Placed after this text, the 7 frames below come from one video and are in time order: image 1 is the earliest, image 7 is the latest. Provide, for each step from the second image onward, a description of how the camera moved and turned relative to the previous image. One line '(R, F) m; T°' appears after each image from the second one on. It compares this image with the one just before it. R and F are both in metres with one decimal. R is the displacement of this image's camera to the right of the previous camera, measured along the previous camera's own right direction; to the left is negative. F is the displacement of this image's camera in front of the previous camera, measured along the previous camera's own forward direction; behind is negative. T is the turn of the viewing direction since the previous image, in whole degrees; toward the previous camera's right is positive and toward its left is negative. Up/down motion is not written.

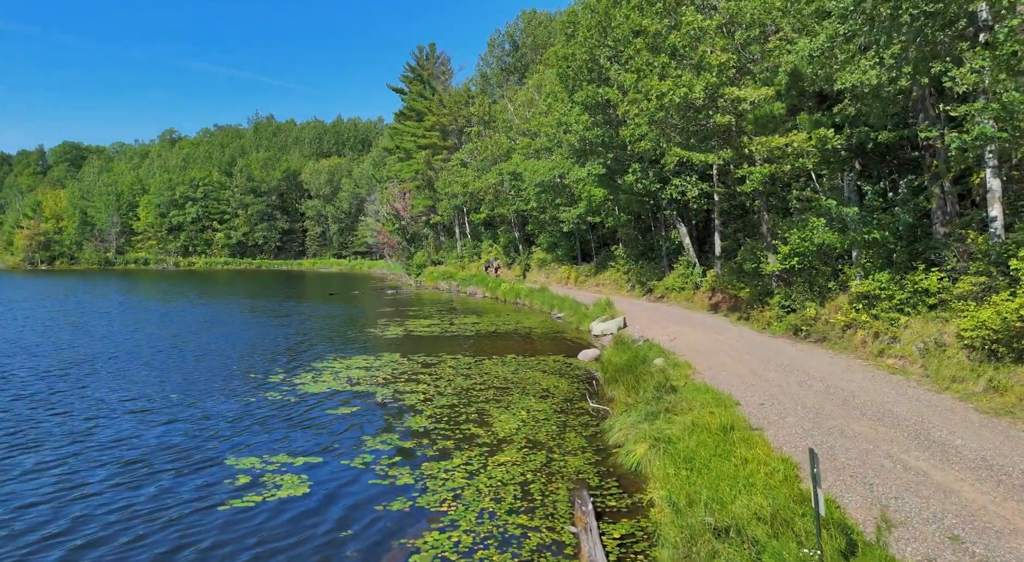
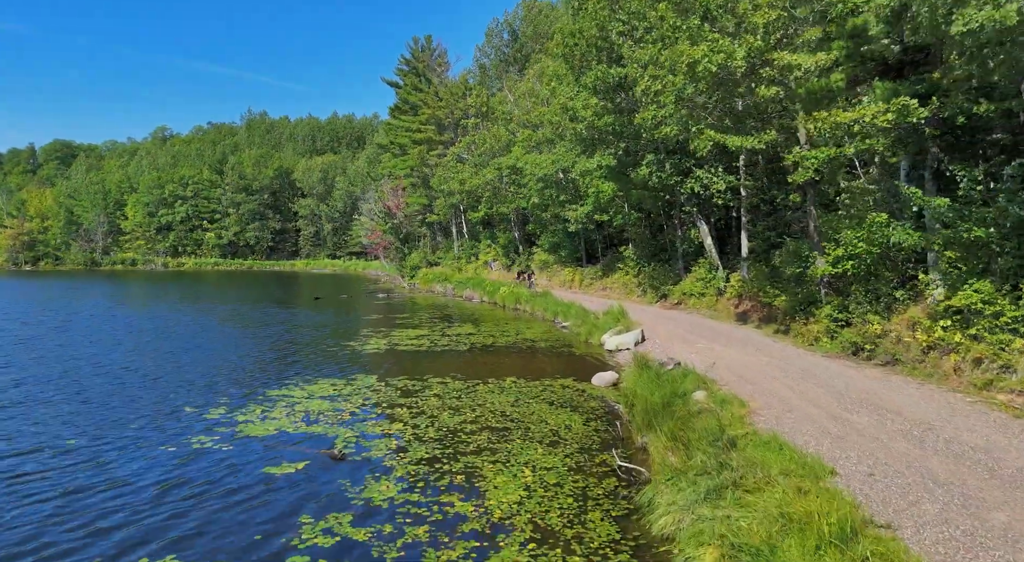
(0.0, +3.7) m; 0°
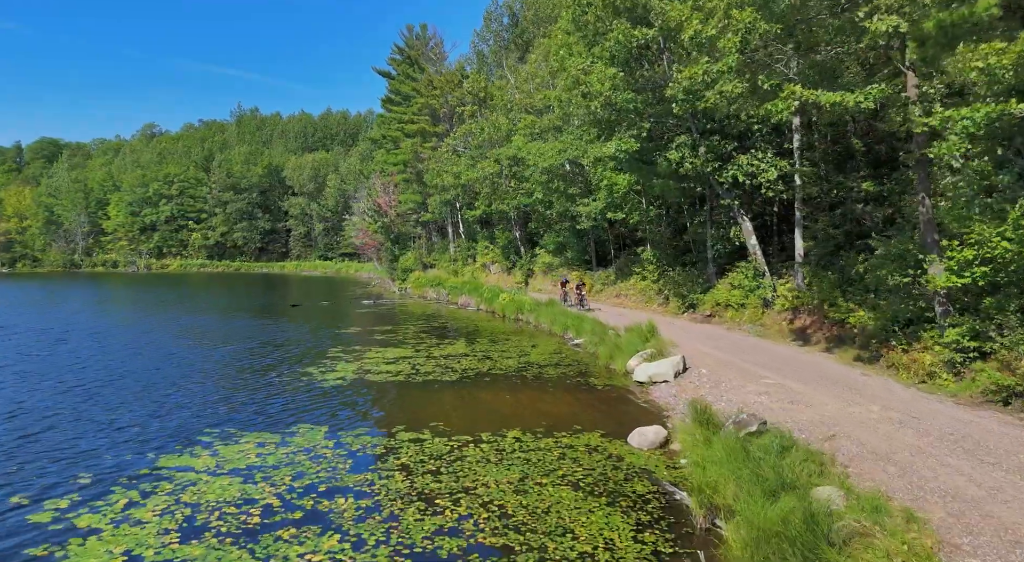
(-0.1, +5.2) m; 0°
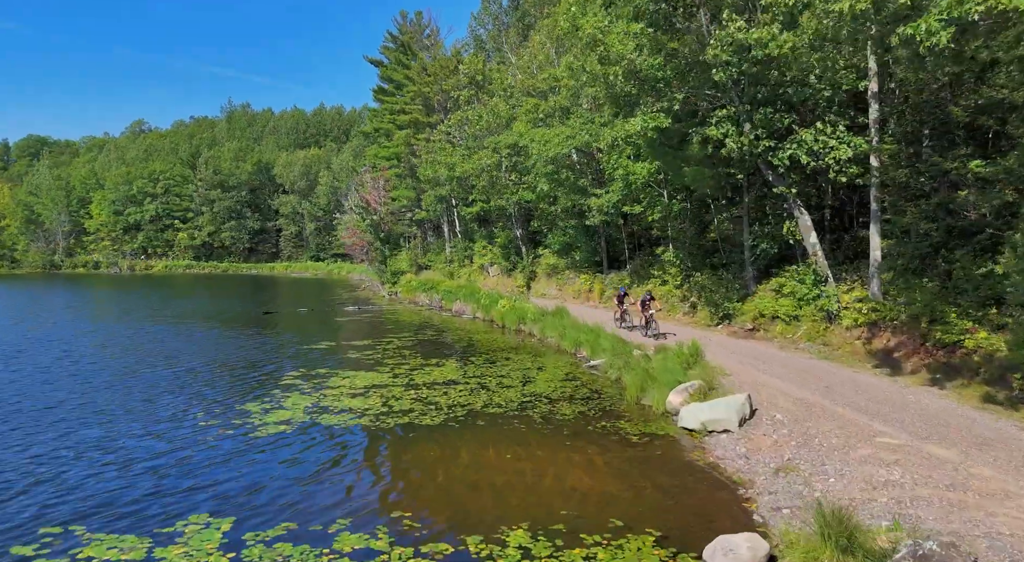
(-0.1, +4.7) m; 0°
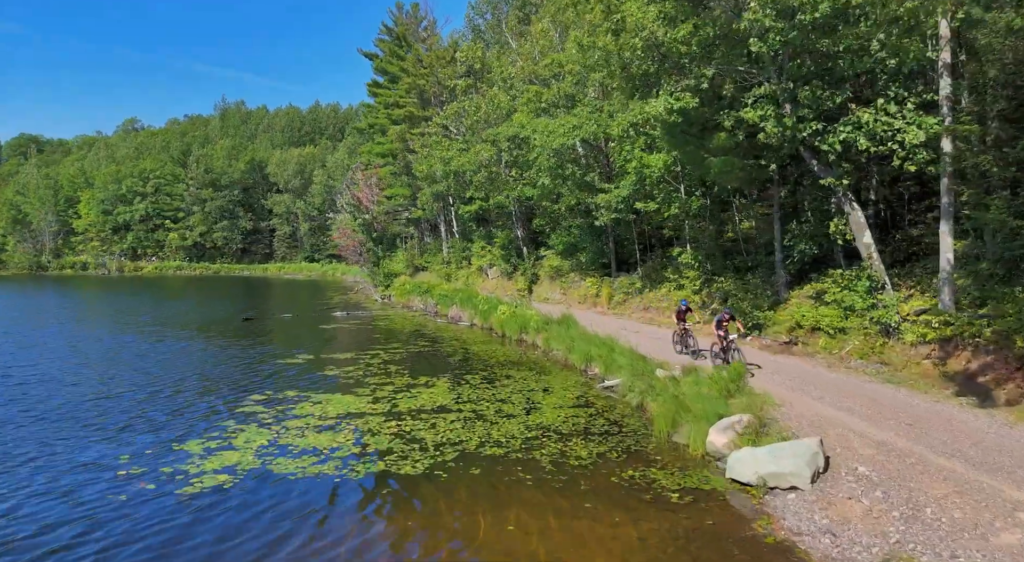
(0.0, +2.9) m; 0°
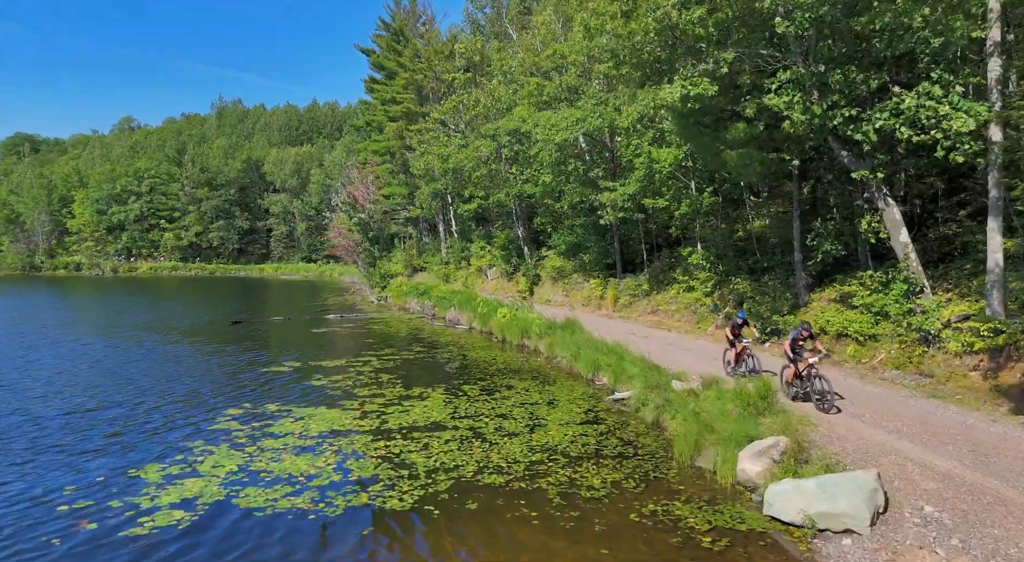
(0.0, +1.5) m; 0°
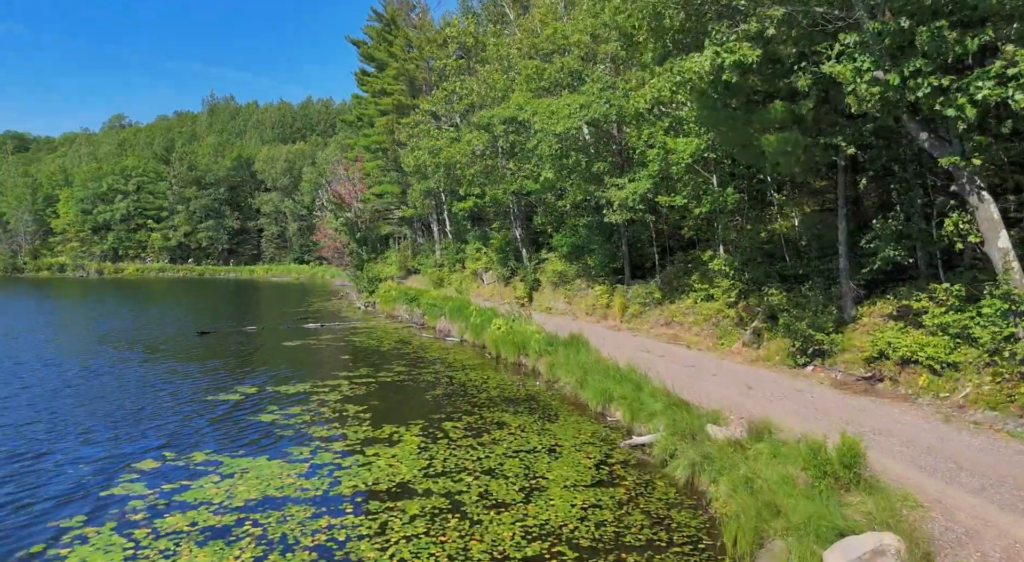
(+0.2, +3.3) m; 0°
